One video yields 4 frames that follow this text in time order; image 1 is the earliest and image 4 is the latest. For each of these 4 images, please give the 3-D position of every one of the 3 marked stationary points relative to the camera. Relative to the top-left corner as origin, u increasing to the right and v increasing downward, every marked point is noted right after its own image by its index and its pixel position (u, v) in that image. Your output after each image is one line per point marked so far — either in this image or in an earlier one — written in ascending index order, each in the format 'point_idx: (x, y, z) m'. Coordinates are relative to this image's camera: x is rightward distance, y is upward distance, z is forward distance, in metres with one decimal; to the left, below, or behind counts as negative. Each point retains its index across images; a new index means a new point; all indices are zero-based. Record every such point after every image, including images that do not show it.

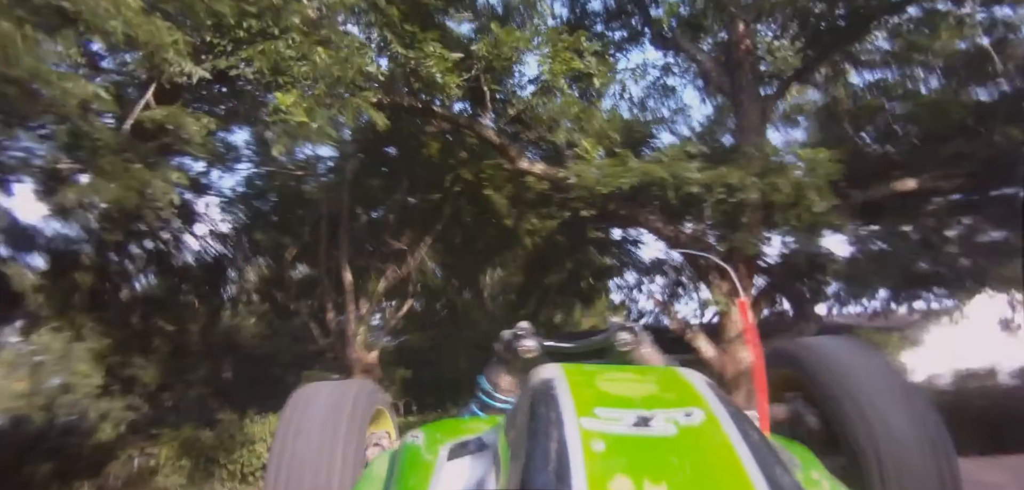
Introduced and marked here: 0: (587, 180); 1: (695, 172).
0: (+1.1, +1.0, +8.1) m
1: (+2.5, +1.0, +7.6) m
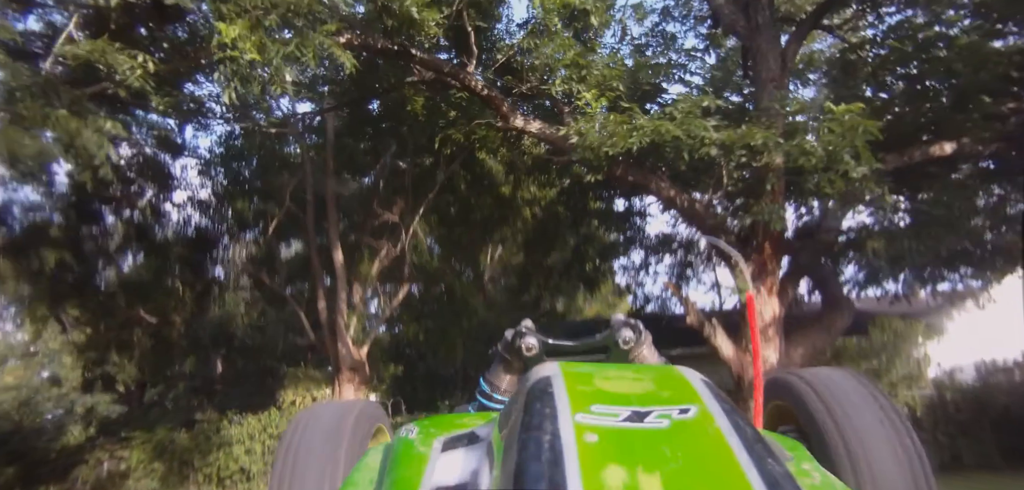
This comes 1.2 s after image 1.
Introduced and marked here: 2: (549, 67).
0: (+1.0, +1.4, +7.3) m
1: (+2.4, +1.4, +6.8) m
2: (+0.6, +2.6, +8.3) m
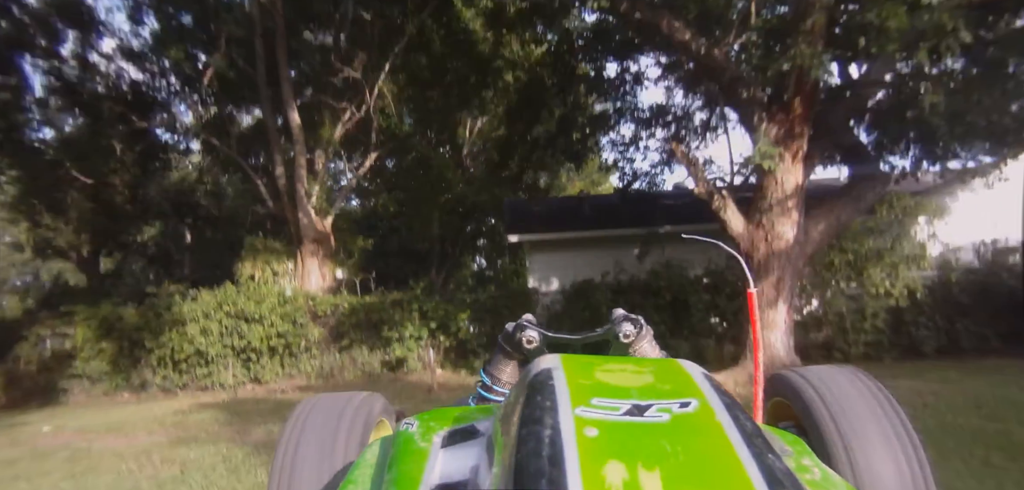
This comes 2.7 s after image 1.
0: (+0.8, +2.9, +5.8) m
1: (+2.2, +2.8, +5.4) m
2: (+0.4, +4.3, +6.5) m
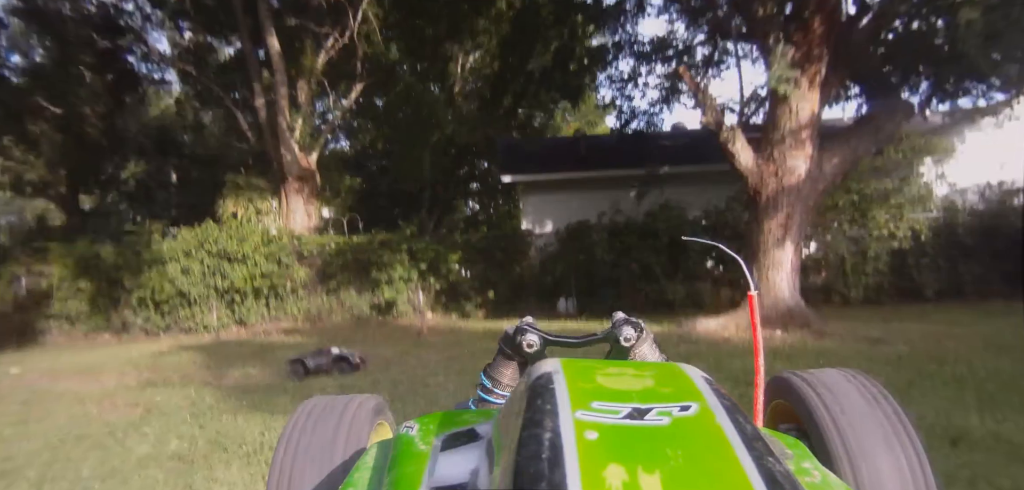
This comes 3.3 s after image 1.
0: (+0.8, +3.6, +5.2) m
1: (+2.1, +3.4, +4.7) m
2: (+0.3, +5.0, +5.8) m
